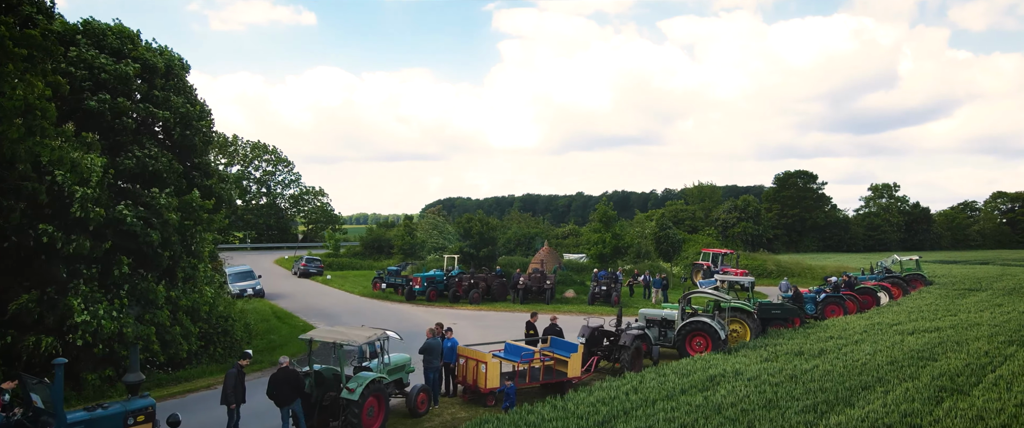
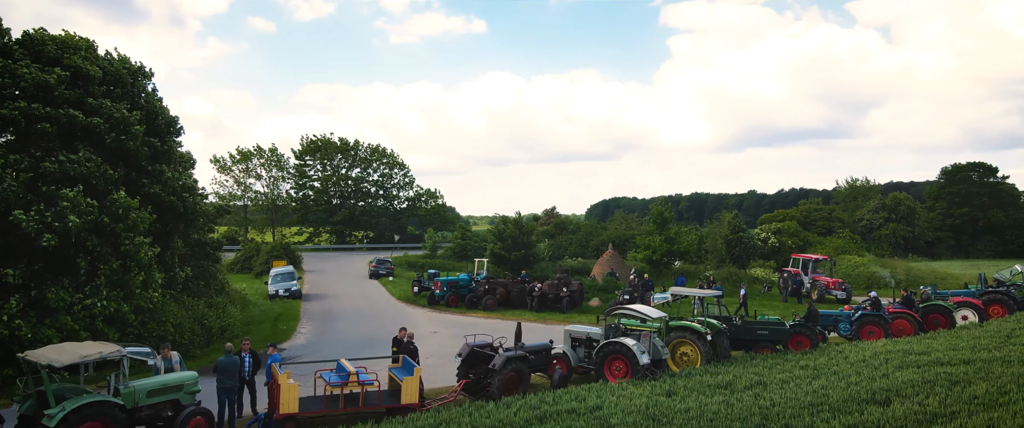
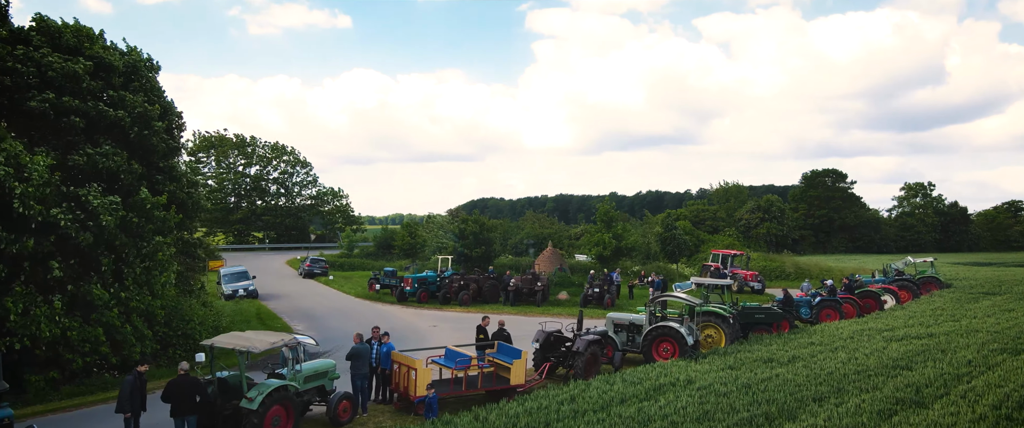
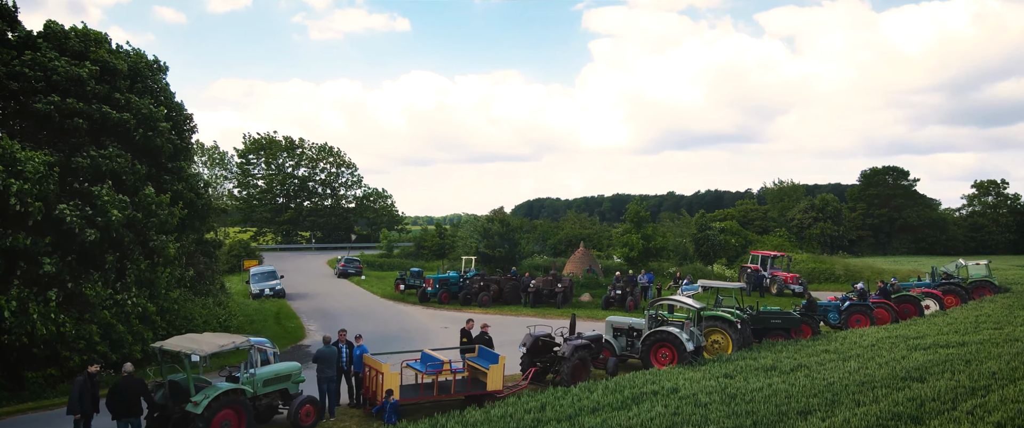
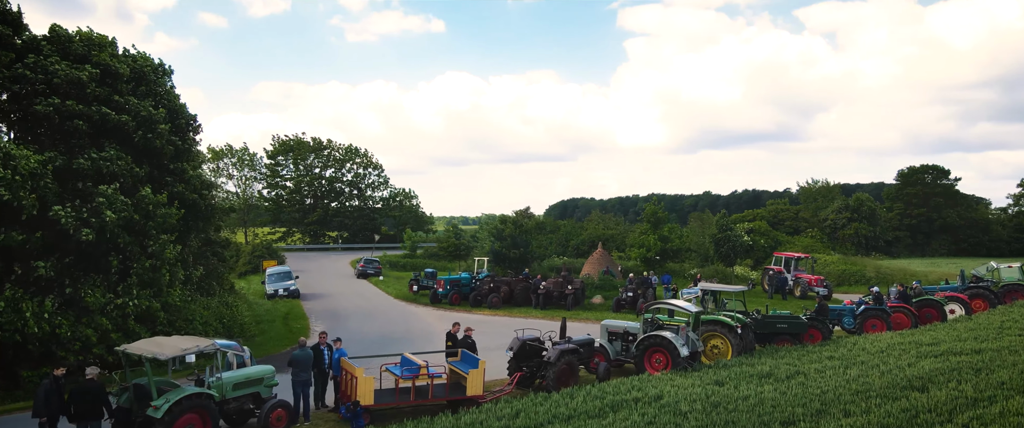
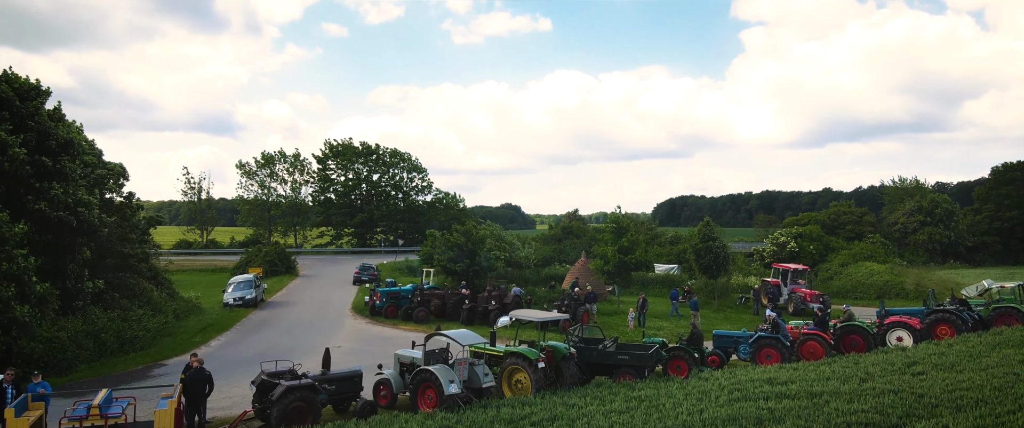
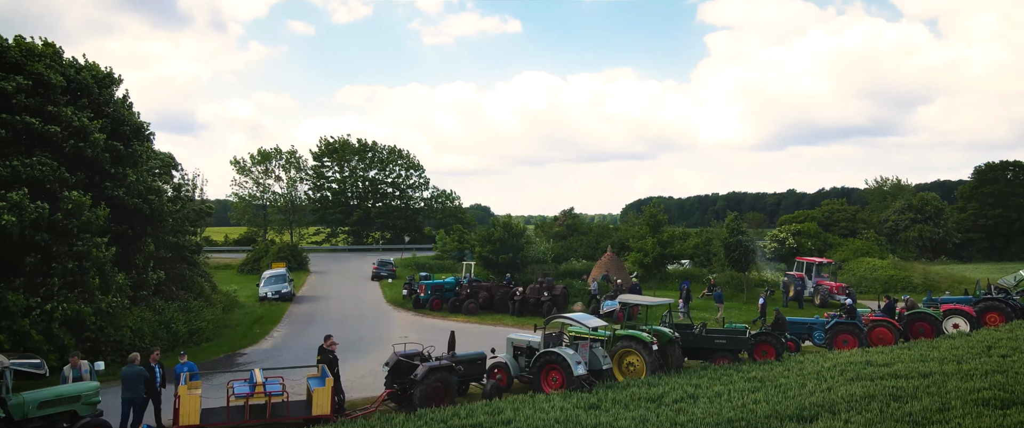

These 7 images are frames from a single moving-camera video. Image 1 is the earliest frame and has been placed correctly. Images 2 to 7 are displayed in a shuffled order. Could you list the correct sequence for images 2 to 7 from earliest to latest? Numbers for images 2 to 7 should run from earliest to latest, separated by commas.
3, 4, 5, 2, 7, 6
